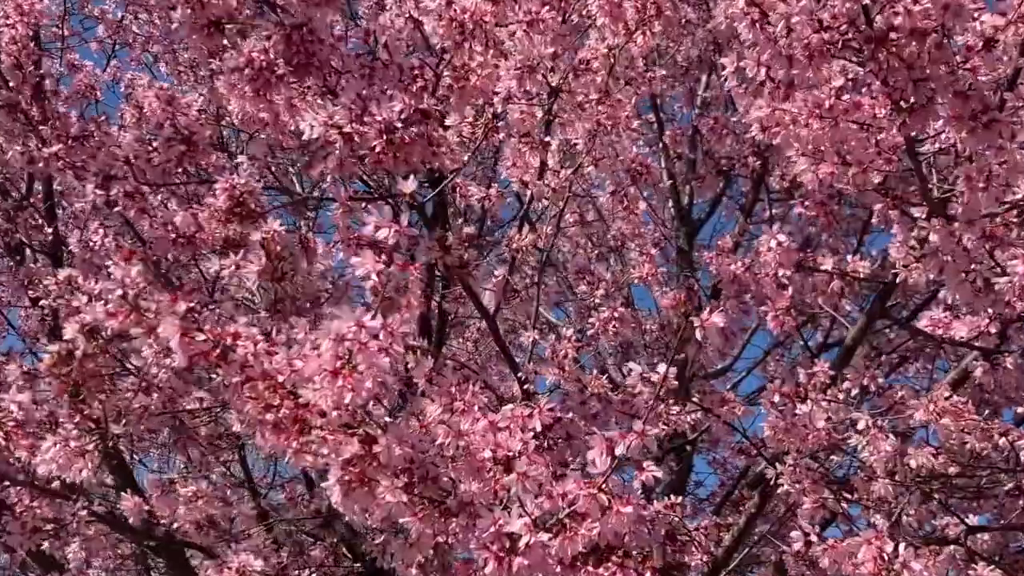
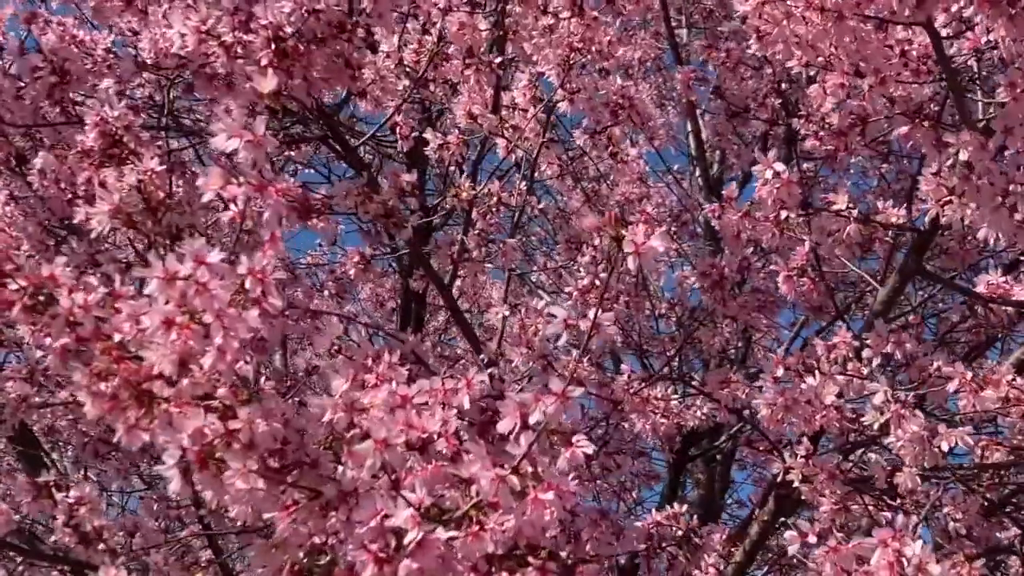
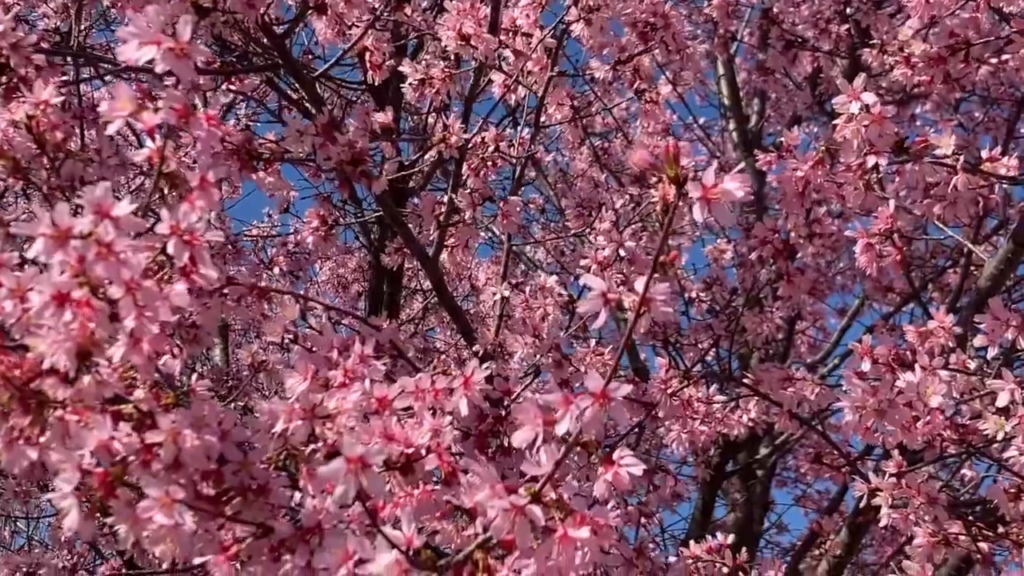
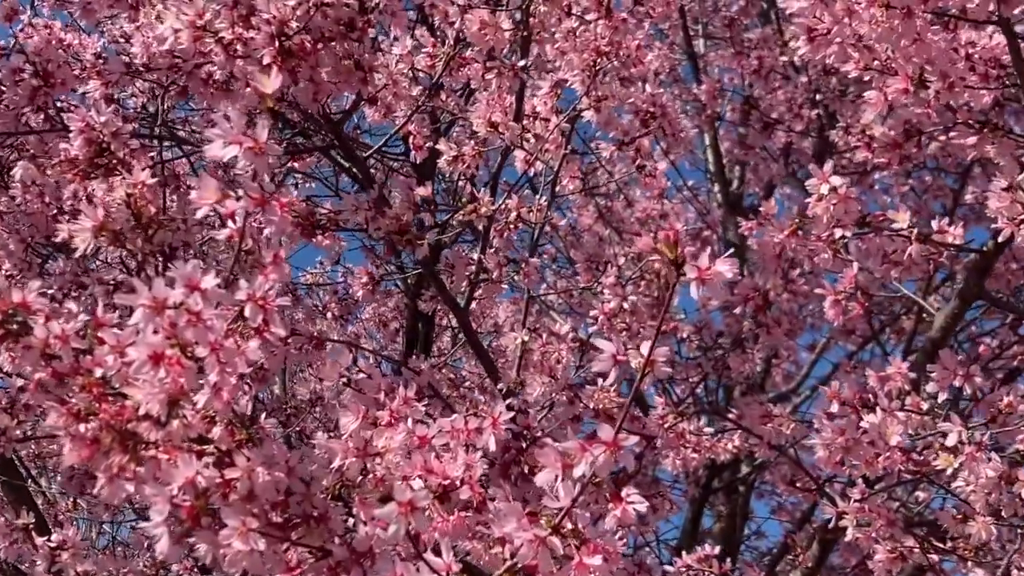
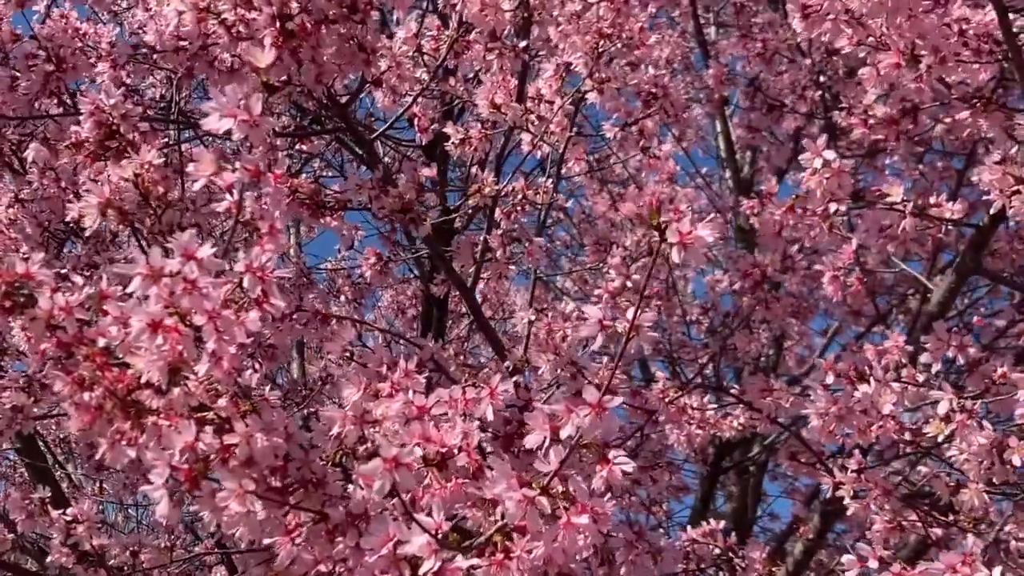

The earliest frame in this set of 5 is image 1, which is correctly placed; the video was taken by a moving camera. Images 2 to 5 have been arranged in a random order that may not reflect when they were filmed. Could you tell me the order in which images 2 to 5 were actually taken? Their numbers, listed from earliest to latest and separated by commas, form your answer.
2, 5, 4, 3
